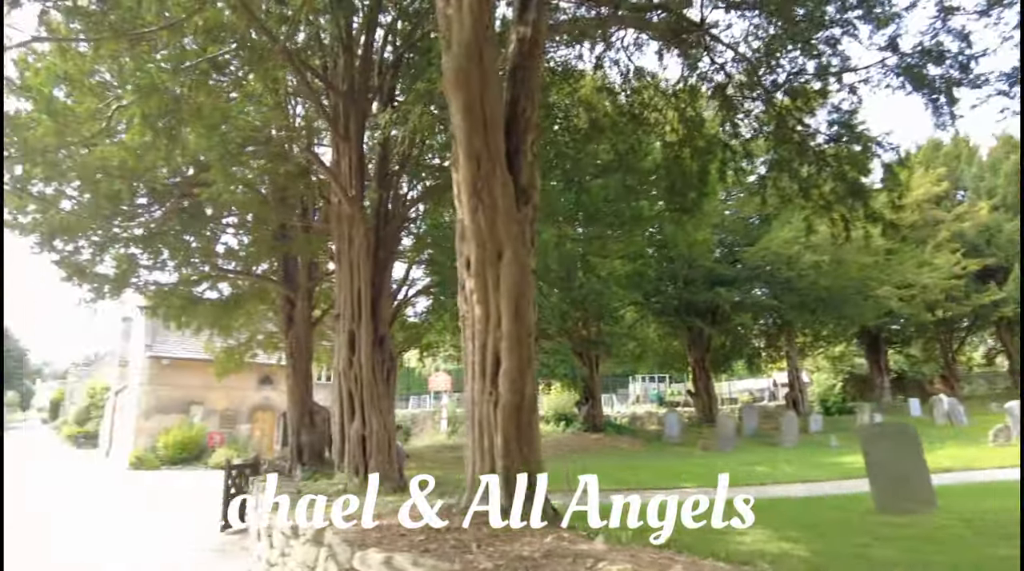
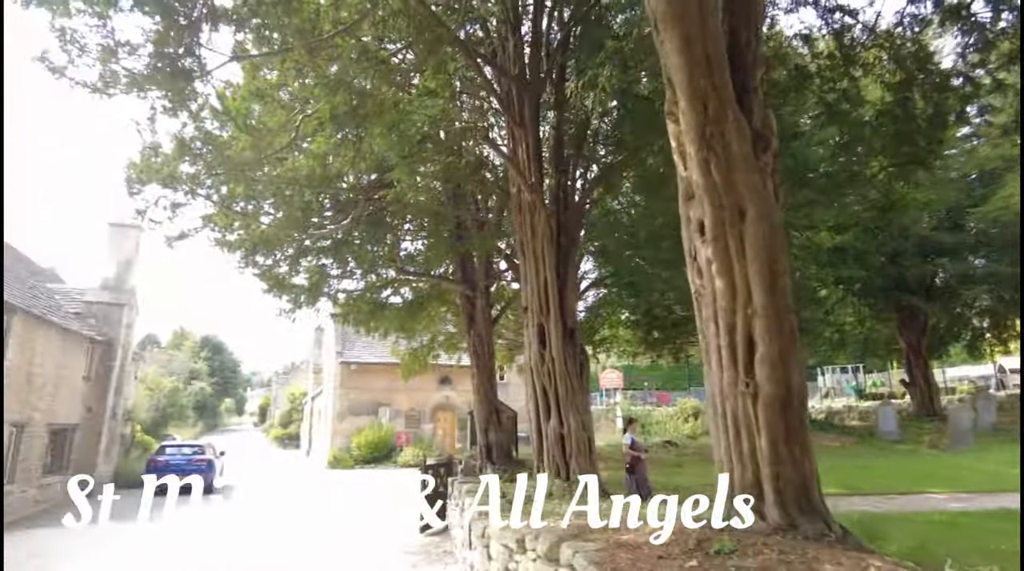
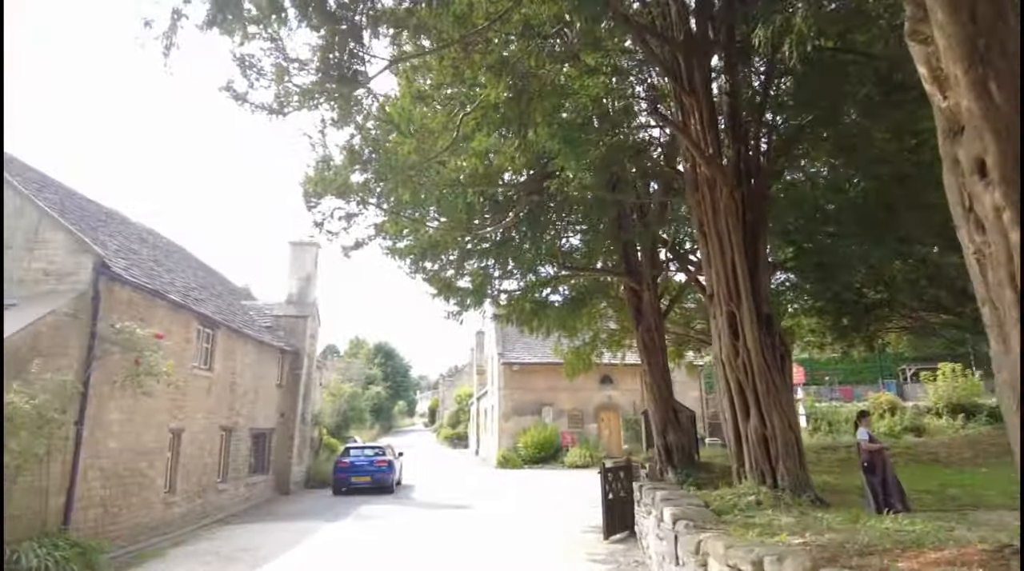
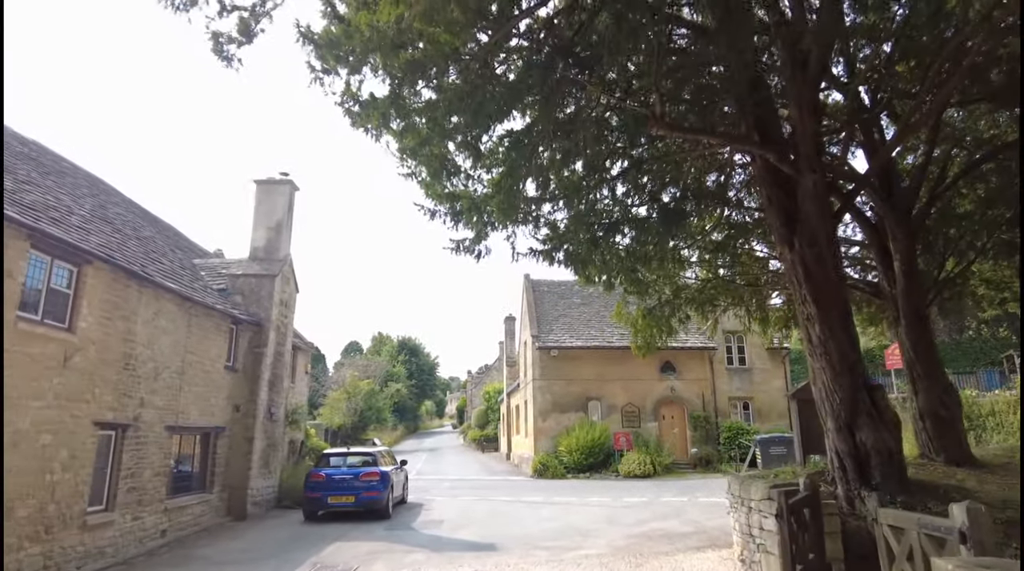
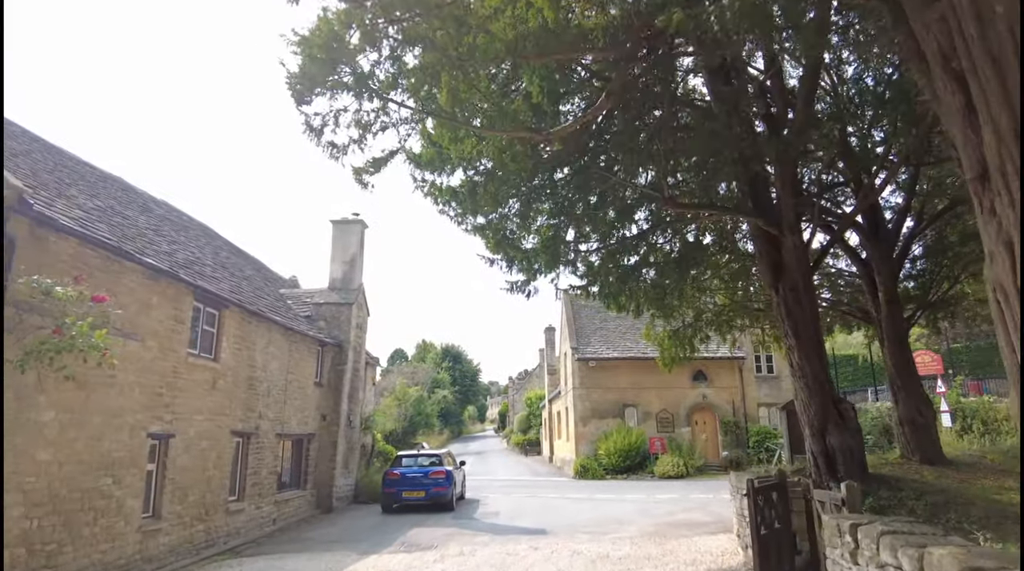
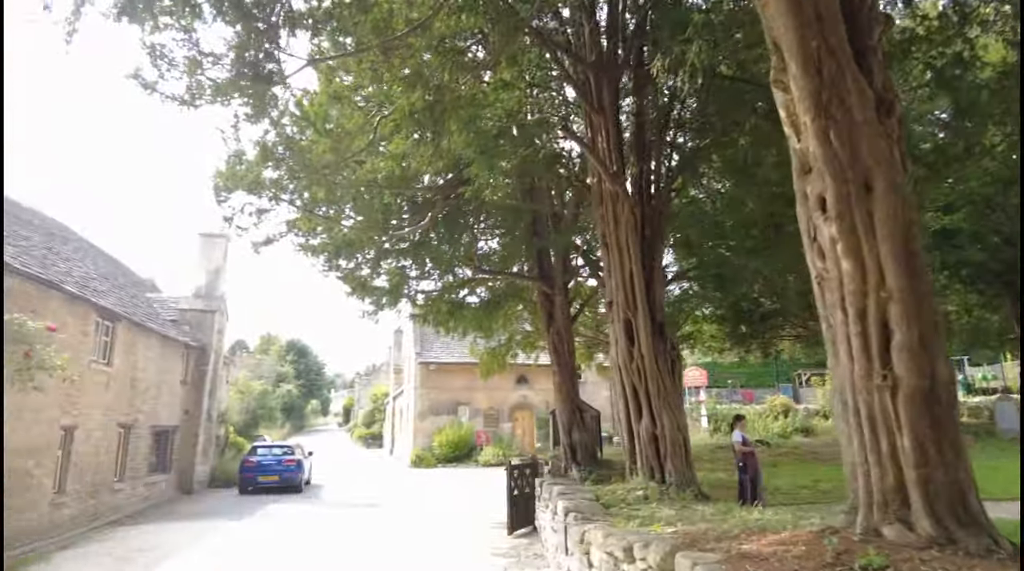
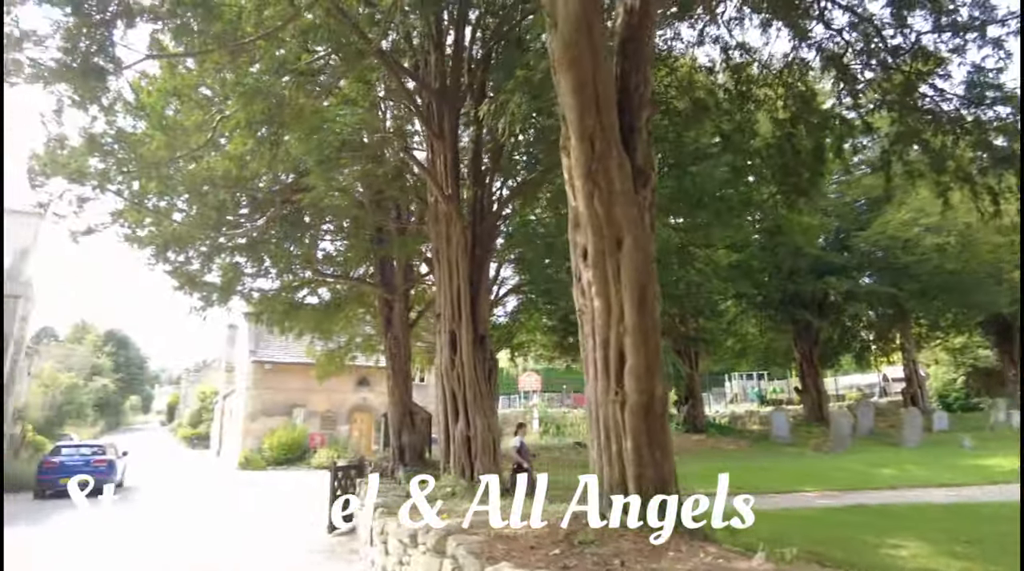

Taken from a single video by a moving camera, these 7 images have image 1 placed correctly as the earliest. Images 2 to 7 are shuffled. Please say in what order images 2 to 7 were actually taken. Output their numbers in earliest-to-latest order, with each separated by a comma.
7, 2, 6, 3, 5, 4
